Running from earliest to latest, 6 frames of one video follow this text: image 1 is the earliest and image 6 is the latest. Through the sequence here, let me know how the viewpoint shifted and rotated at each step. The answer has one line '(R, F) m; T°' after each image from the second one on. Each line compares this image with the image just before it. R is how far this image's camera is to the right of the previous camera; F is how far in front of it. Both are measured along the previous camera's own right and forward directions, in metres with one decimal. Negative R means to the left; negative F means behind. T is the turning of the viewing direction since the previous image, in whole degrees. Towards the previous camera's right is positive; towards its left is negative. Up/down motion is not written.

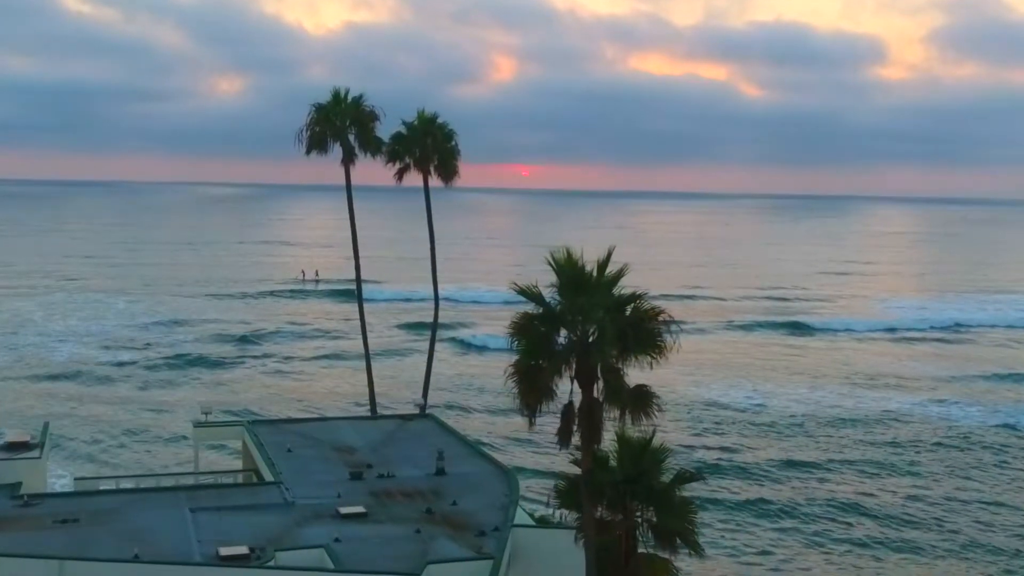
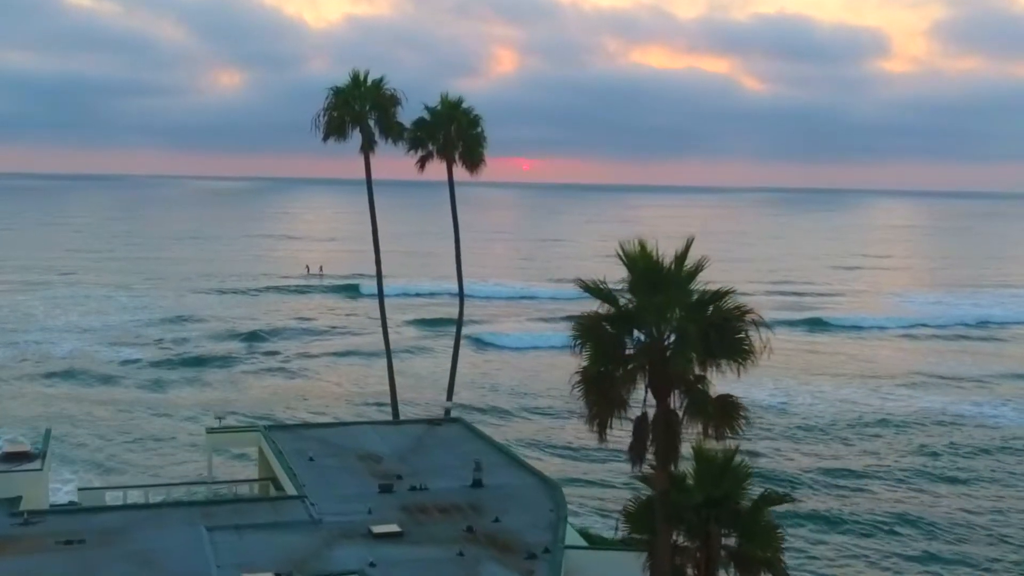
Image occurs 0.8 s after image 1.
(-0.6, +1.3) m; 0°
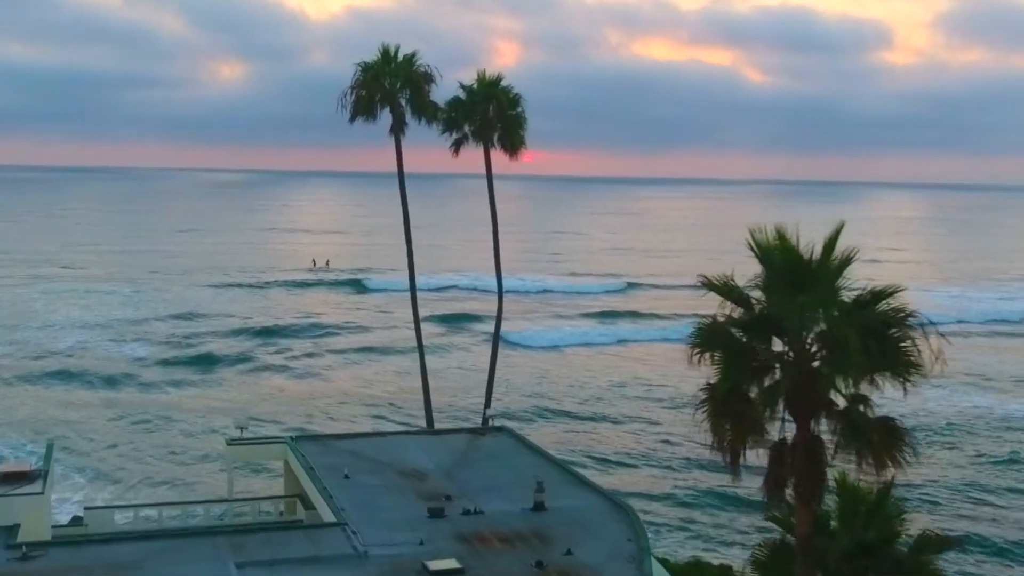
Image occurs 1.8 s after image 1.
(-0.9, +1.8) m; 0°
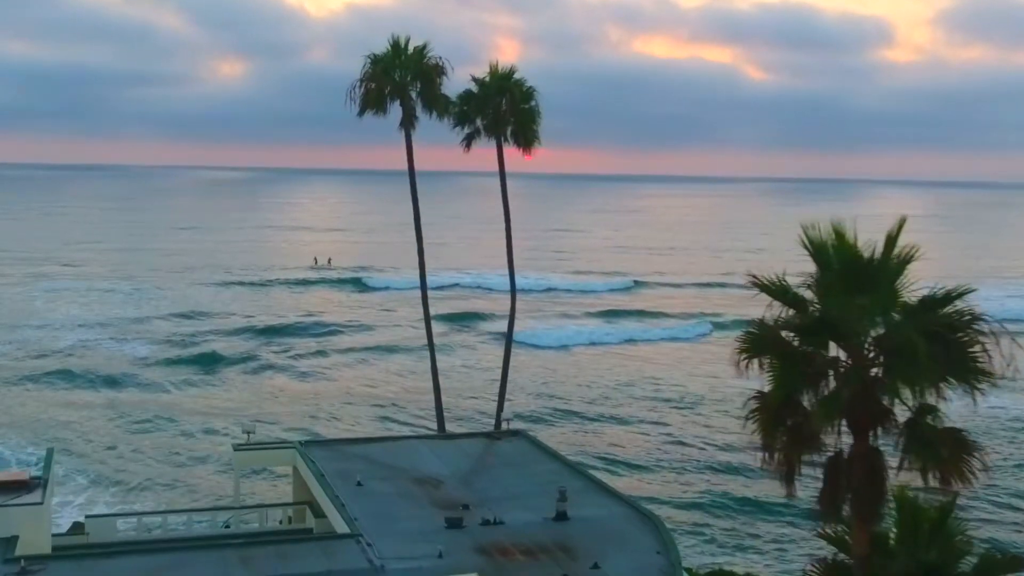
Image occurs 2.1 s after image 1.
(-0.3, +0.6) m; 0°
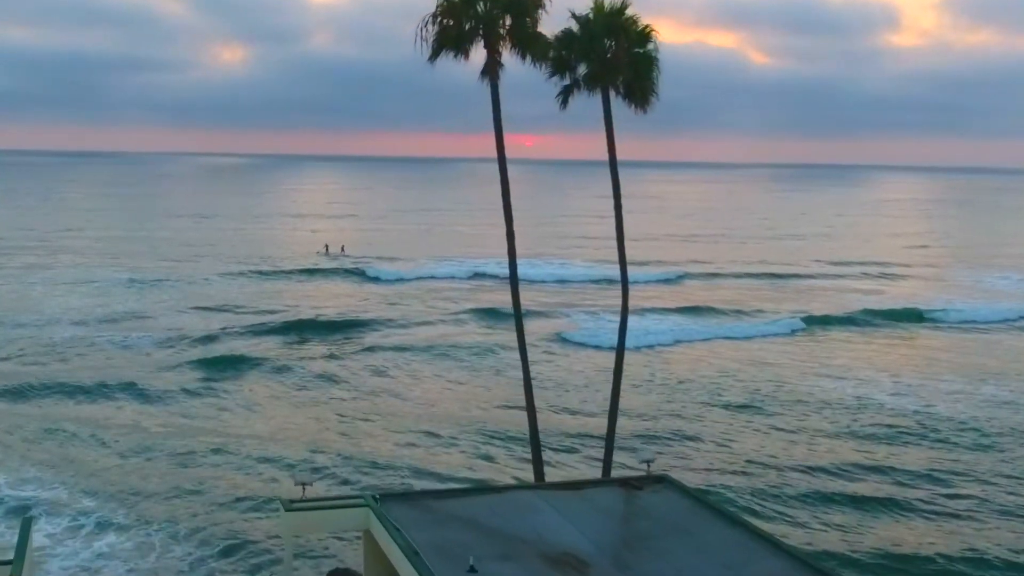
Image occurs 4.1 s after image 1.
(-1.7, +4.1) m; 0°
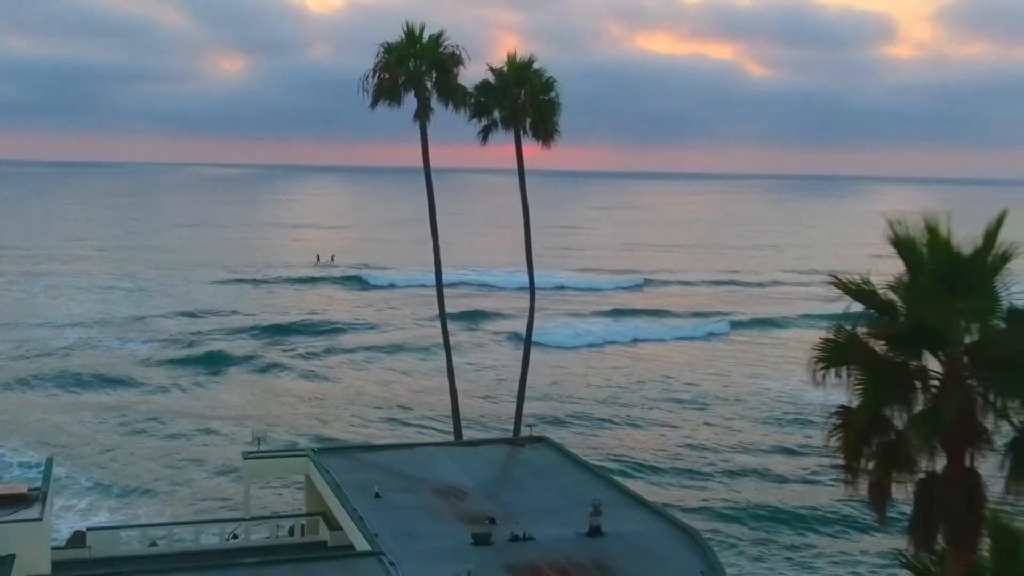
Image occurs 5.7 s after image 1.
(+1.3, -3.3) m; 0°
